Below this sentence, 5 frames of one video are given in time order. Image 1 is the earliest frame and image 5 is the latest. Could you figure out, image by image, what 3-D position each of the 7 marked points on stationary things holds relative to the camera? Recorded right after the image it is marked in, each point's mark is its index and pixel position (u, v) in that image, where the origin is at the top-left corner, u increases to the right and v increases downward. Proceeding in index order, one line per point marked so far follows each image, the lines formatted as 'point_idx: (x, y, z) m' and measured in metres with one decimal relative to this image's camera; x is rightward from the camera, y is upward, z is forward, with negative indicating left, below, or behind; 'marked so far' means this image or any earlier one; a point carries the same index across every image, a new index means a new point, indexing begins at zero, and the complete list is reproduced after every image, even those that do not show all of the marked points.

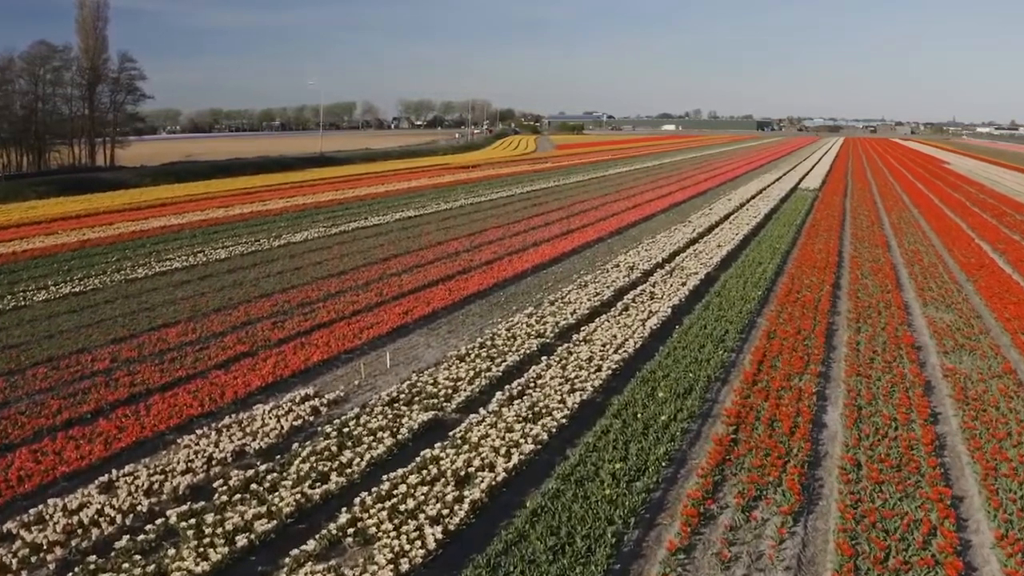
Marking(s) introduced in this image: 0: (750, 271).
0: (+5.3, +0.4, +16.1) m
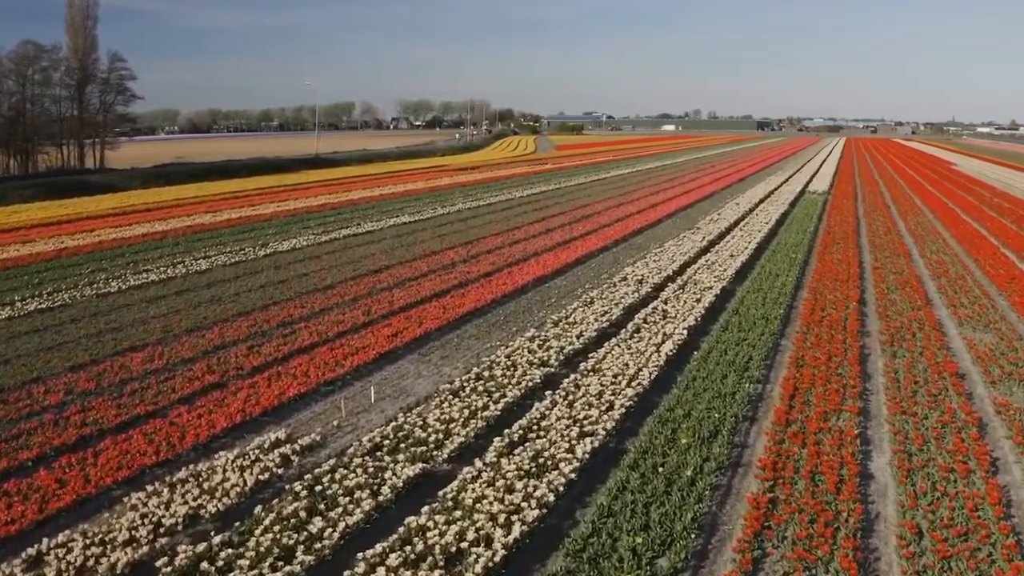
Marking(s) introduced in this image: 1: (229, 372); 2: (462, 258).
0: (+5.3, +0.1, +15.0) m
1: (-4.0, -1.2, +10.4) m
2: (-1.3, +0.8, +18.2) m
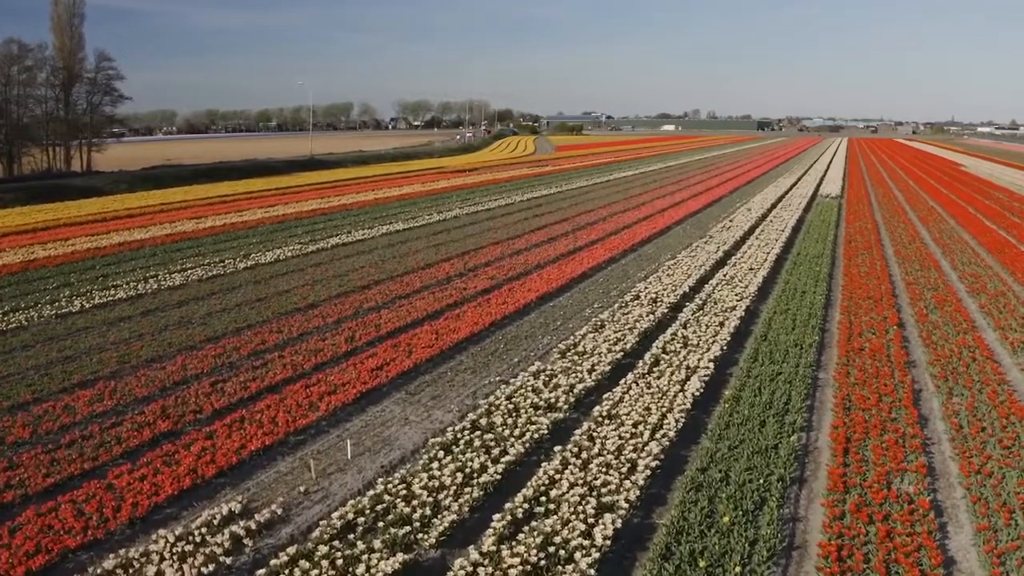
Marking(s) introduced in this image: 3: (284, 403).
0: (+5.3, -0.3, +13.6) m
1: (-4.0, -1.6, +8.9) m
2: (-1.2, +0.4, +16.8) m
3: (-2.8, -1.4, +9.1) m
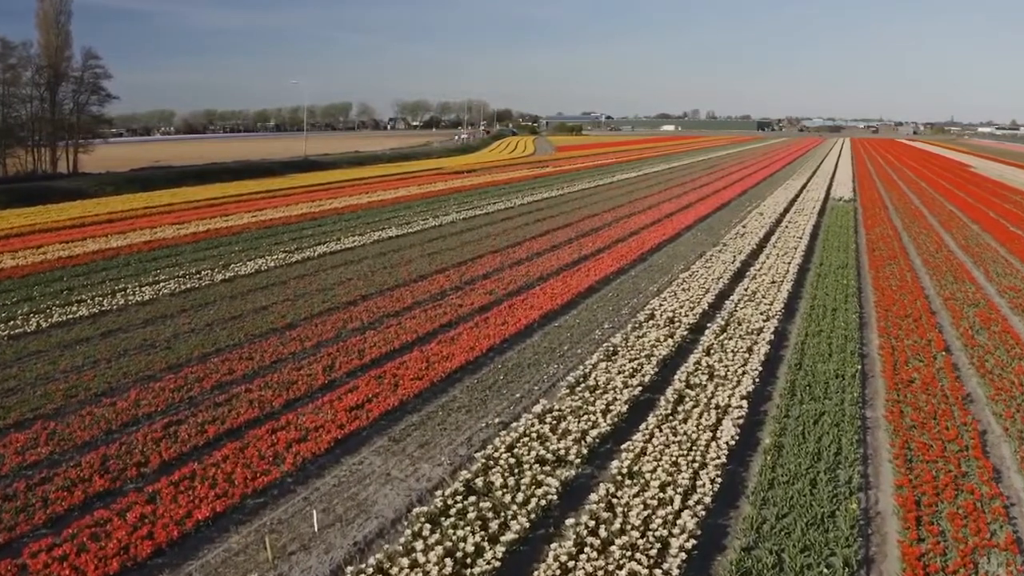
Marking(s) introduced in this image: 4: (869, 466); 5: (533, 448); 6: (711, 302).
0: (+5.3, -0.6, +12.2) m
1: (-4.0, -1.9, +7.6) m
2: (-1.2, +0.1, +15.4) m
3: (-2.8, -1.7, +7.7) m
4: (+3.7, -1.9, +7.6) m
5: (+0.2, -1.6, +7.5) m
6: (+3.7, -0.3, +13.5) m
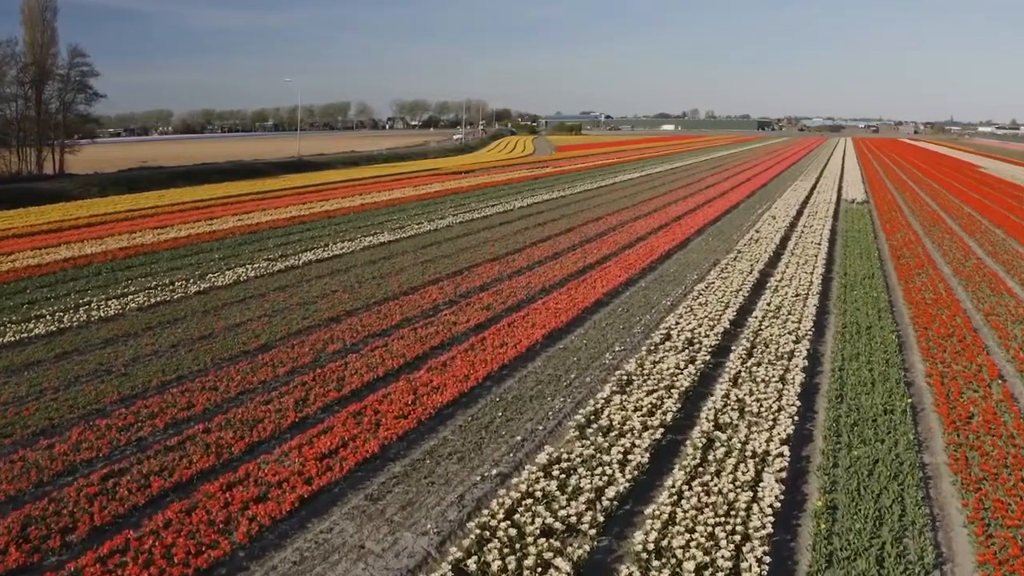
0: (+5.3, -0.9, +10.9) m
1: (-4.0, -2.2, +6.3) m
2: (-1.2, -0.2, +14.1) m
3: (-2.8, -2.0, +6.4) m
4: (+3.7, -2.1, +6.4) m
5: (+0.2, -1.9, +6.2) m
6: (+3.7, -0.5, +12.3) m
